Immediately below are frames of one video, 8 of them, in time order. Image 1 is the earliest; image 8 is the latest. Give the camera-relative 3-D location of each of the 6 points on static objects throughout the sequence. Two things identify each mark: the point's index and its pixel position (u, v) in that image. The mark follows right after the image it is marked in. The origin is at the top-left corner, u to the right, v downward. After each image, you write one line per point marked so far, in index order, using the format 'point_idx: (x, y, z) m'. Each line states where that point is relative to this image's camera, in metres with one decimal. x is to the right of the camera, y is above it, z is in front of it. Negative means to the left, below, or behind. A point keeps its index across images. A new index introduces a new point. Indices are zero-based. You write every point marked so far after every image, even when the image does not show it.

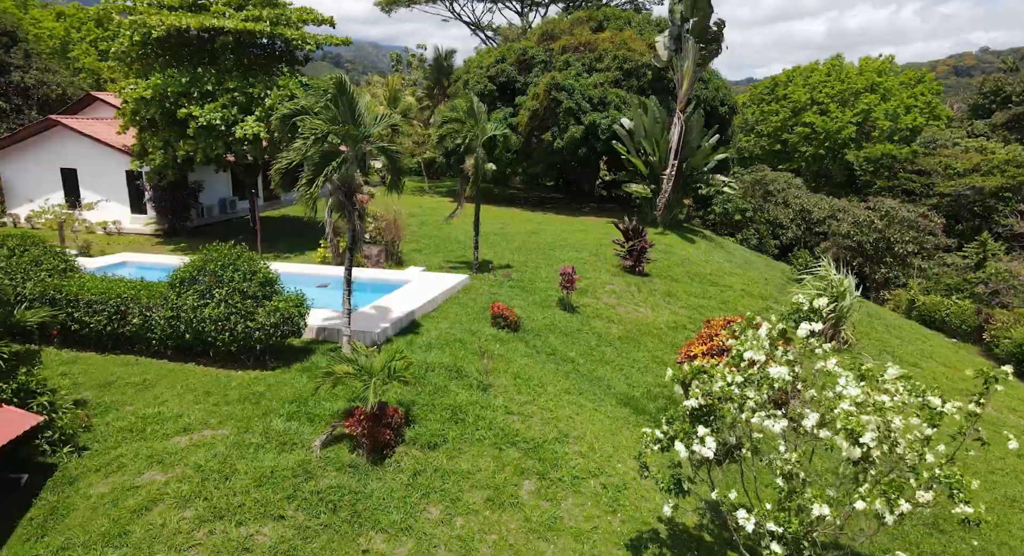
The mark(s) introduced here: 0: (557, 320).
0: (+0.8, -0.8, +11.5) m
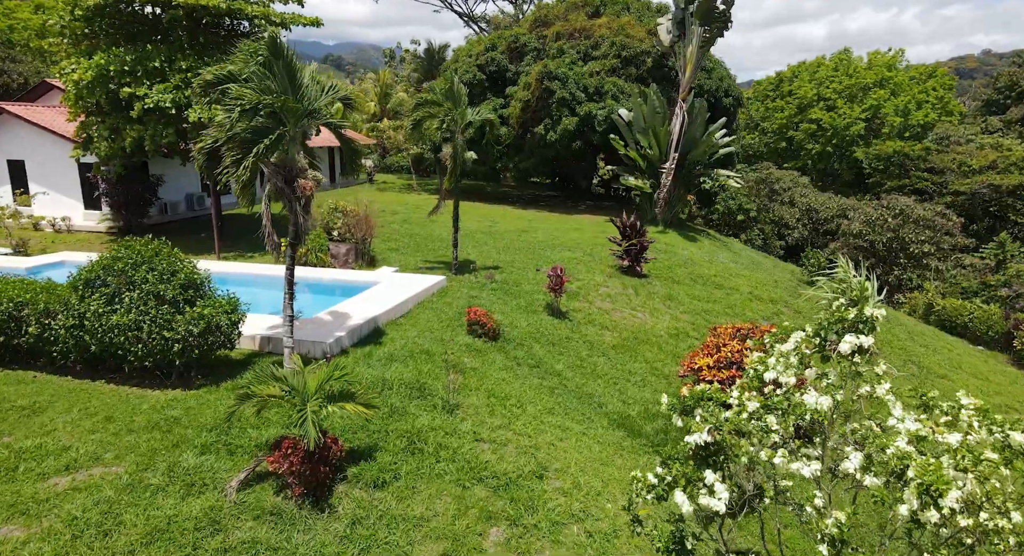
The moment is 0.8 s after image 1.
0: (+0.5, -0.8, +10.2) m
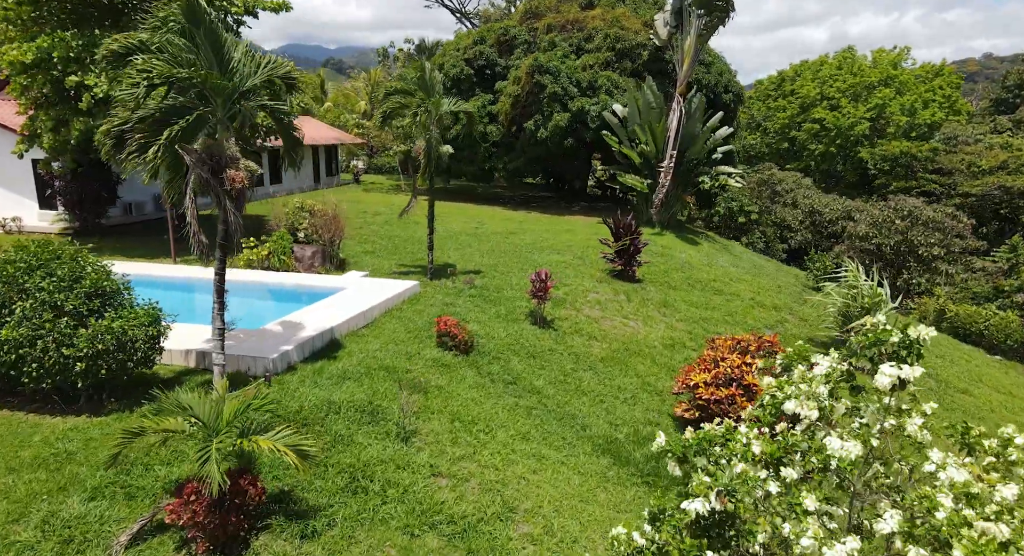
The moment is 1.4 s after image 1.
0: (+0.2, -0.9, +9.3) m
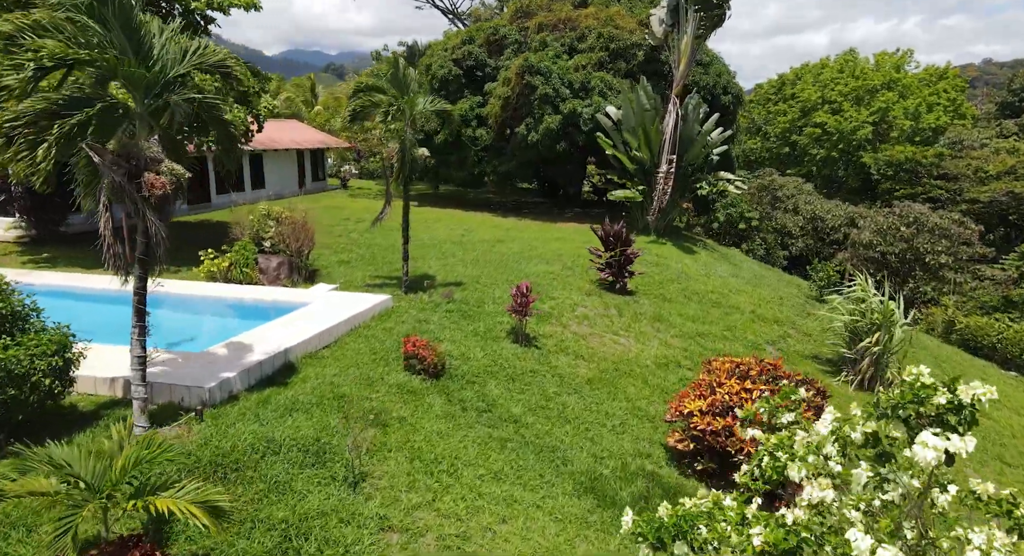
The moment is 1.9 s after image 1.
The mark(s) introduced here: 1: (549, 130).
0: (-0.1, -1.1, +8.5) m
1: (+1.0, +3.9, +16.5) m
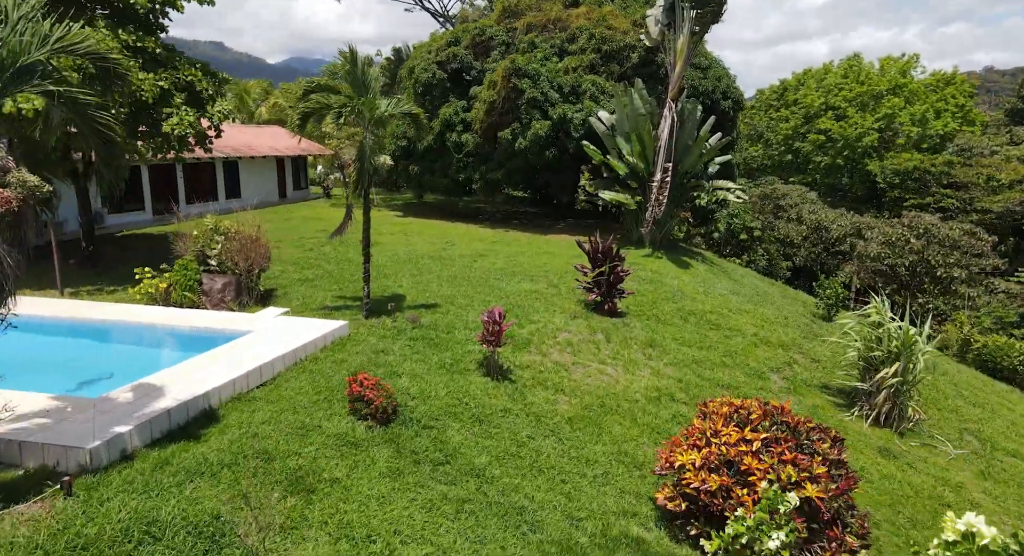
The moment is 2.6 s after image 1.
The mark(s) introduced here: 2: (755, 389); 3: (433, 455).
0: (-0.5, -1.4, +7.4) m
1: (+0.6, +3.5, +15.5) m
2: (+3.7, -1.7, +9.4) m
3: (-0.8, -1.8, +6.2) m
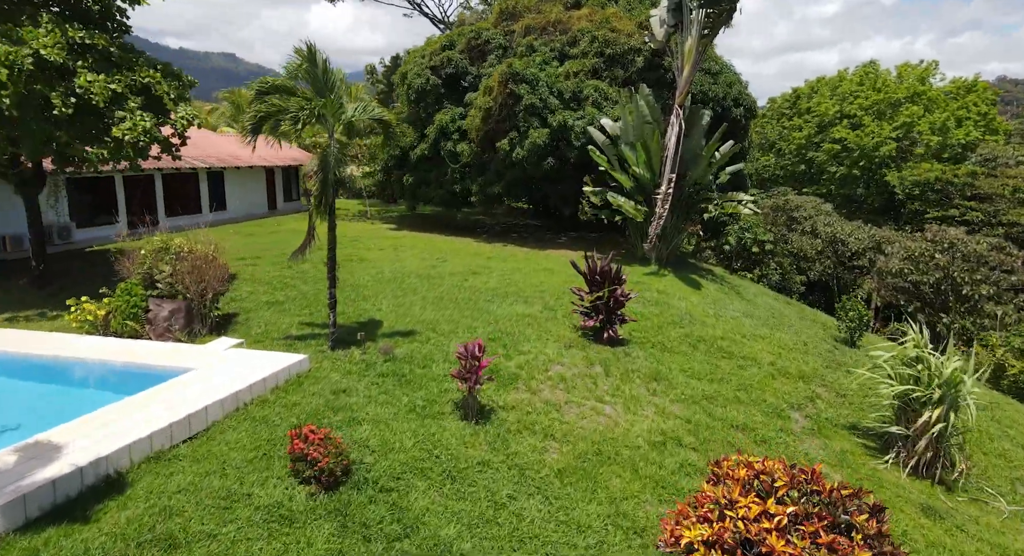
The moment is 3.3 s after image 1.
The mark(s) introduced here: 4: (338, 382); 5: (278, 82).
0: (-0.7, -1.7, +6.4) m
1: (+0.5, +3.1, +14.5) m
2: (+3.5, -2.0, +8.3) m
3: (-1.0, -2.0, +5.1) m
4: (-2.0, -1.2, +7.1) m
5: (-2.7, +2.3, +7.2) m
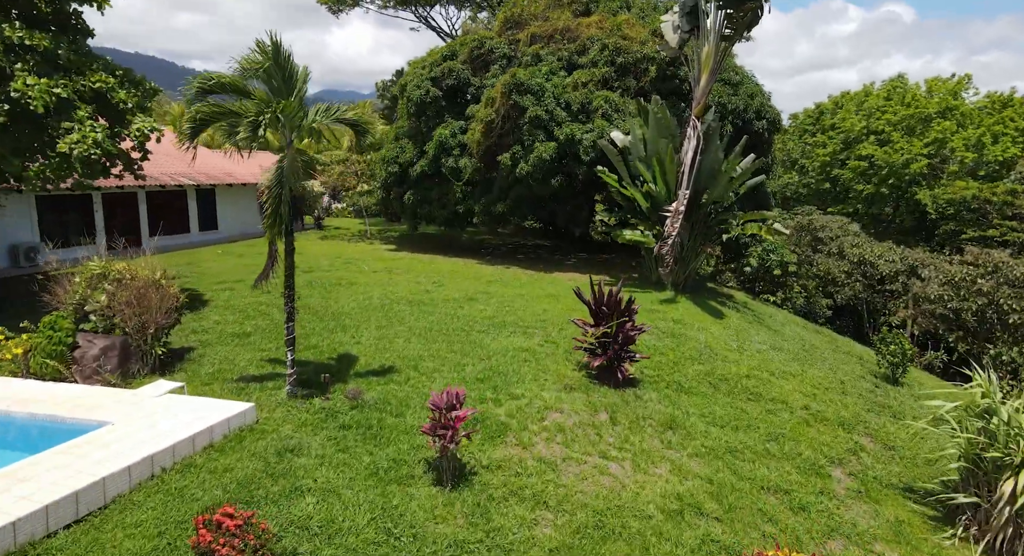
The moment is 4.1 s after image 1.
0: (-0.9, -2.0, +5.1) m
1: (+0.6, +2.5, +13.4) m
2: (+3.4, -2.4, +6.9) m
3: (-1.2, -2.3, +3.9) m
4: (-2.1, -1.5, +5.9) m
5: (-2.8, +1.9, +6.2) m
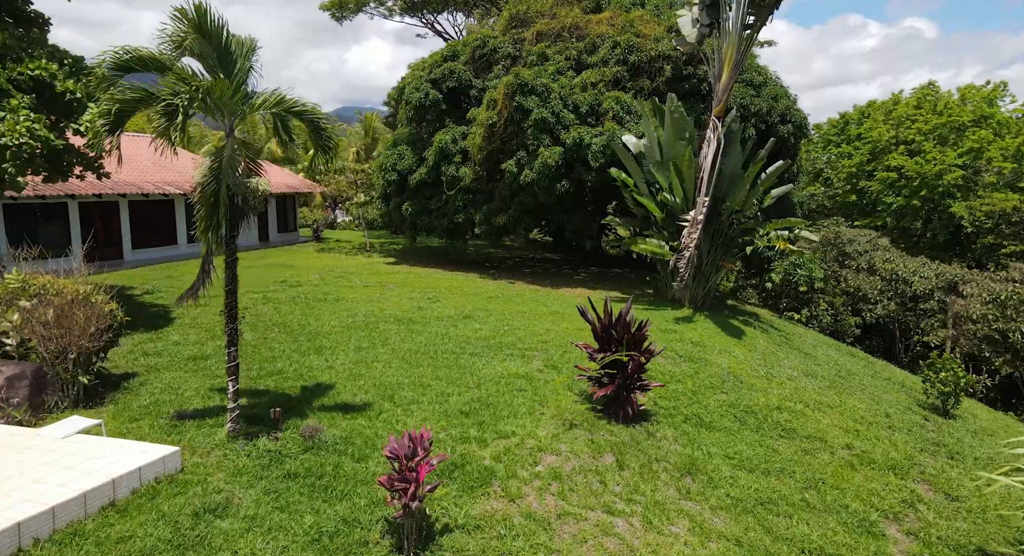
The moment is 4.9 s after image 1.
0: (-1.1, -2.1, +4.0) m
1: (+0.7, +2.2, +12.3) m
2: (+3.2, -2.6, +5.7) m
3: (-1.4, -2.4, +2.7) m
4: (-2.3, -1.6, +4.8) m
5: (-3.0, +1.8, +5.2) m
